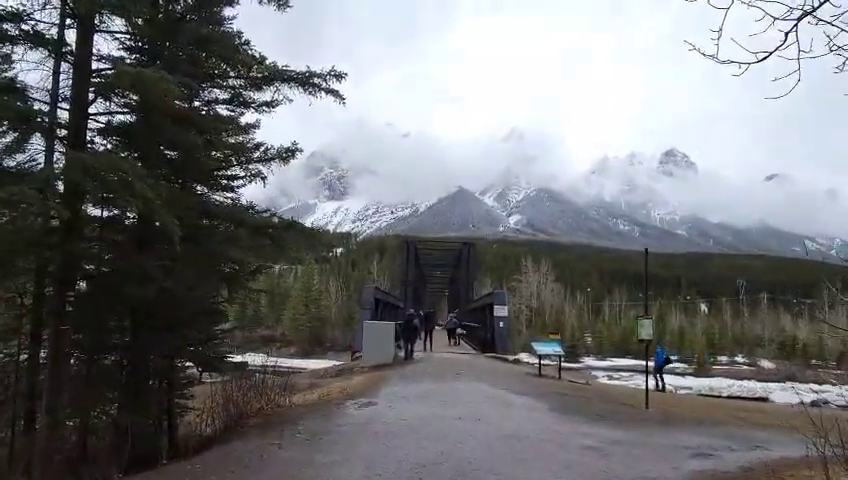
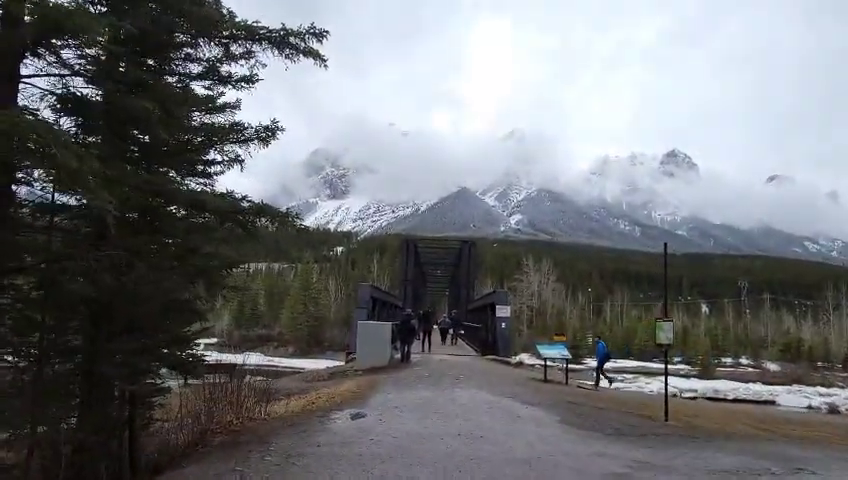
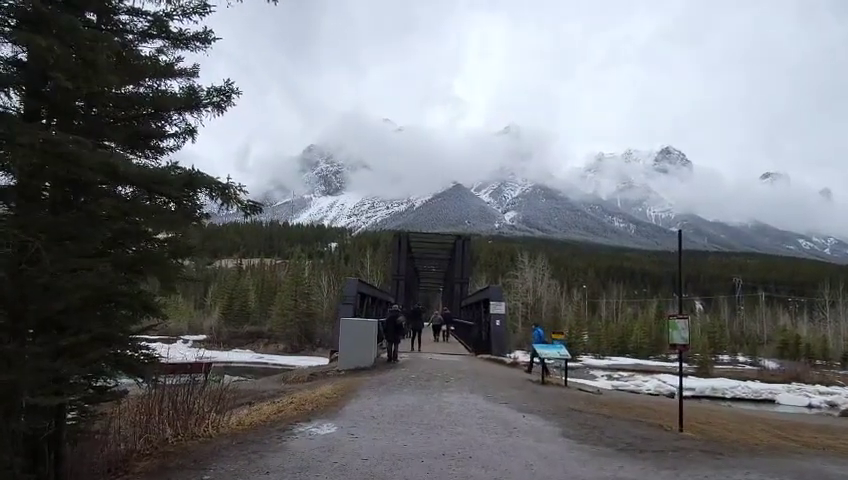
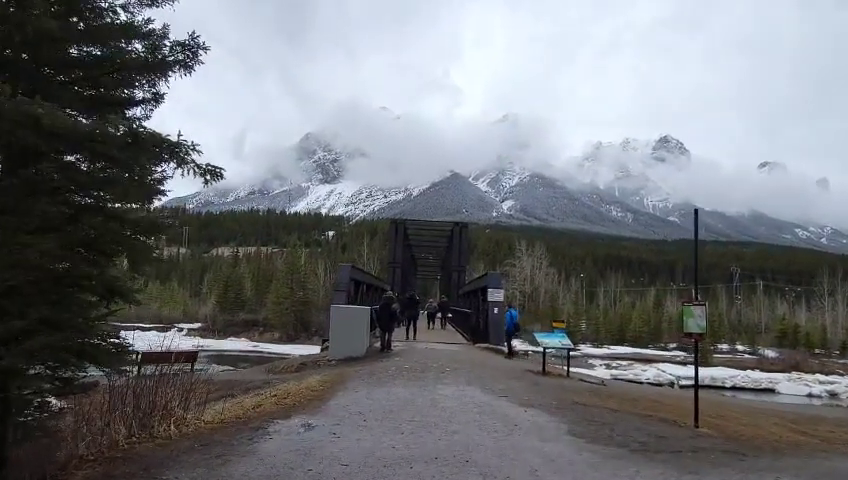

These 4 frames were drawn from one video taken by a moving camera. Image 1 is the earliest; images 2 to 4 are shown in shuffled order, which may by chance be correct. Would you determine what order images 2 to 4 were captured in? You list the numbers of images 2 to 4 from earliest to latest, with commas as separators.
2, 3, 4
